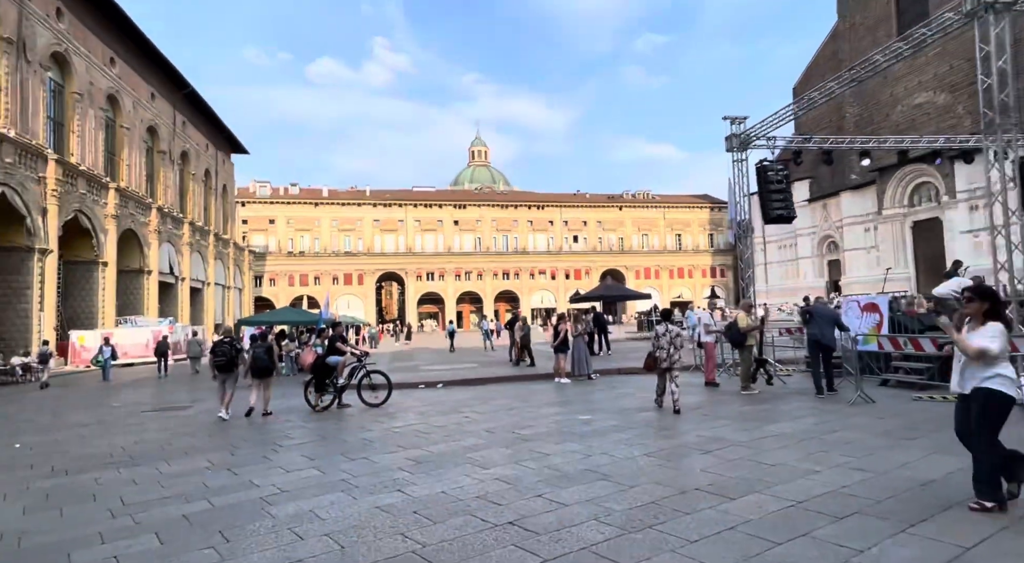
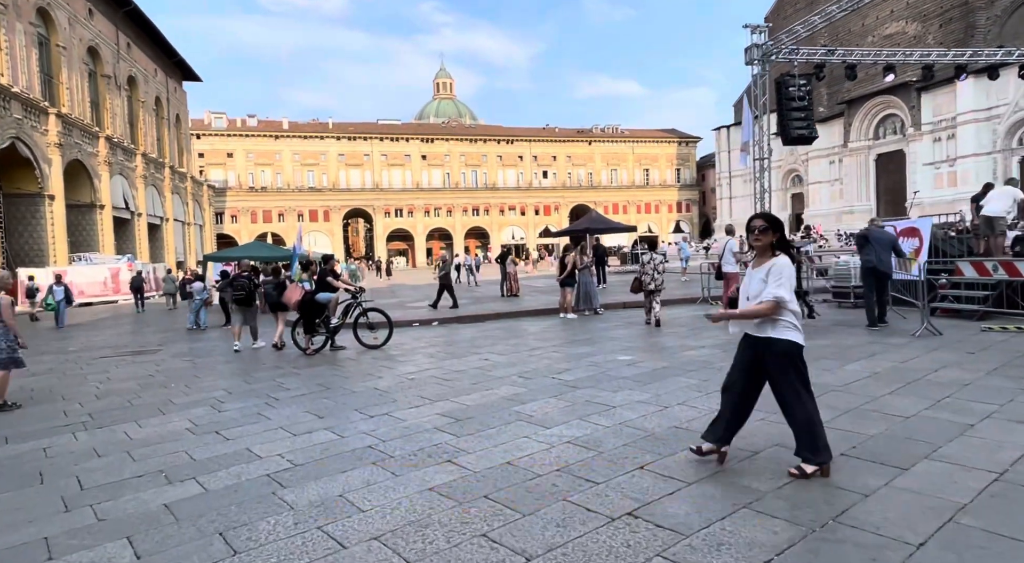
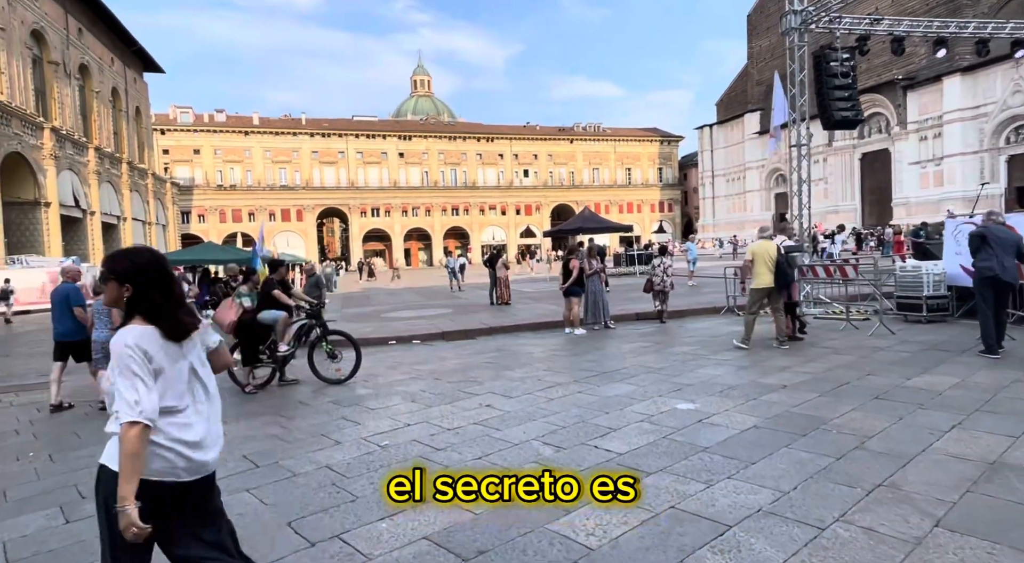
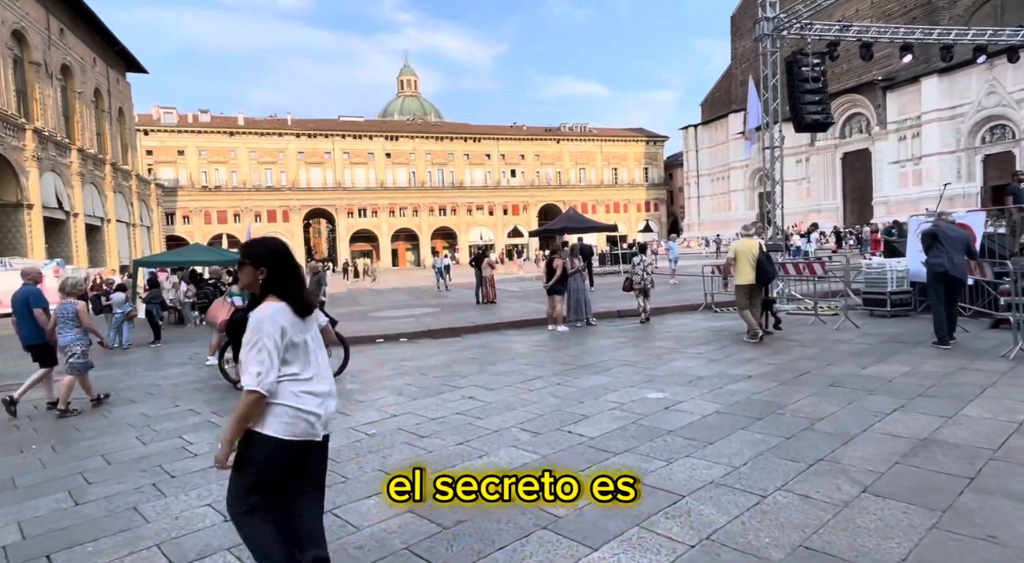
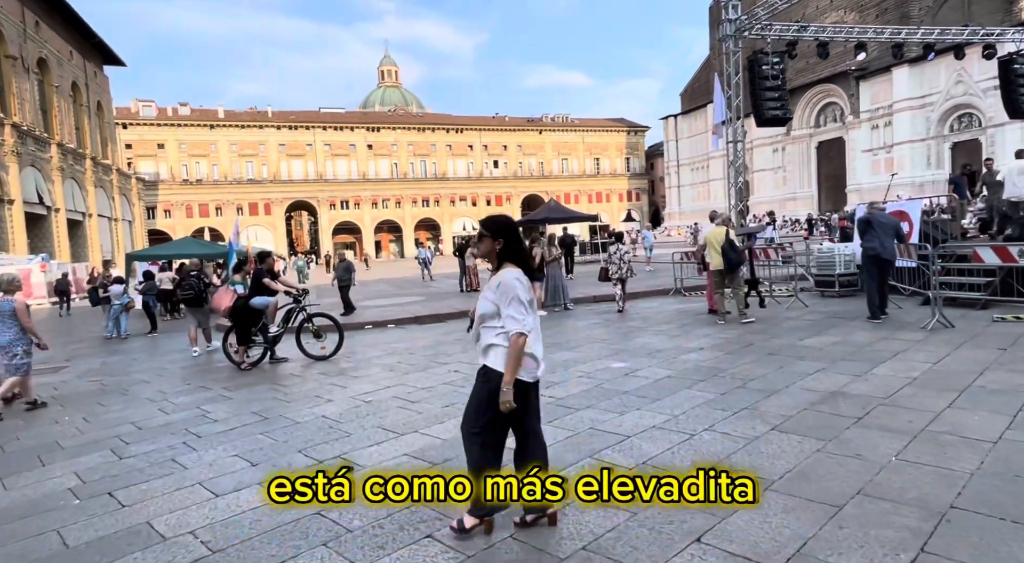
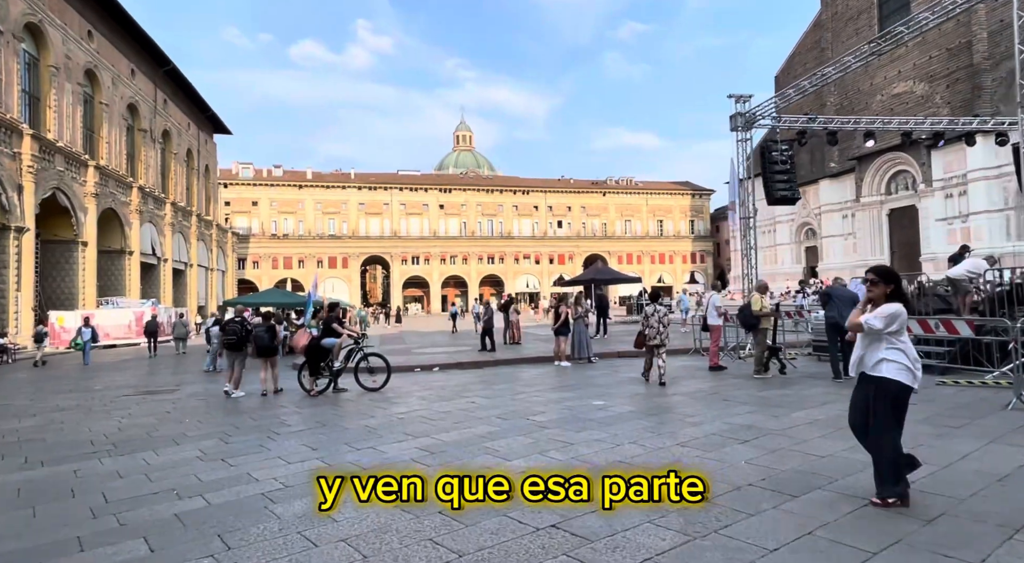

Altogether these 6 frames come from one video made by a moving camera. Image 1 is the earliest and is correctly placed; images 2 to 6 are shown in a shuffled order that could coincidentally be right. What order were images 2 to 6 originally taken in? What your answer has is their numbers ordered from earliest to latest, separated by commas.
6, 2, 5, 4, 3
